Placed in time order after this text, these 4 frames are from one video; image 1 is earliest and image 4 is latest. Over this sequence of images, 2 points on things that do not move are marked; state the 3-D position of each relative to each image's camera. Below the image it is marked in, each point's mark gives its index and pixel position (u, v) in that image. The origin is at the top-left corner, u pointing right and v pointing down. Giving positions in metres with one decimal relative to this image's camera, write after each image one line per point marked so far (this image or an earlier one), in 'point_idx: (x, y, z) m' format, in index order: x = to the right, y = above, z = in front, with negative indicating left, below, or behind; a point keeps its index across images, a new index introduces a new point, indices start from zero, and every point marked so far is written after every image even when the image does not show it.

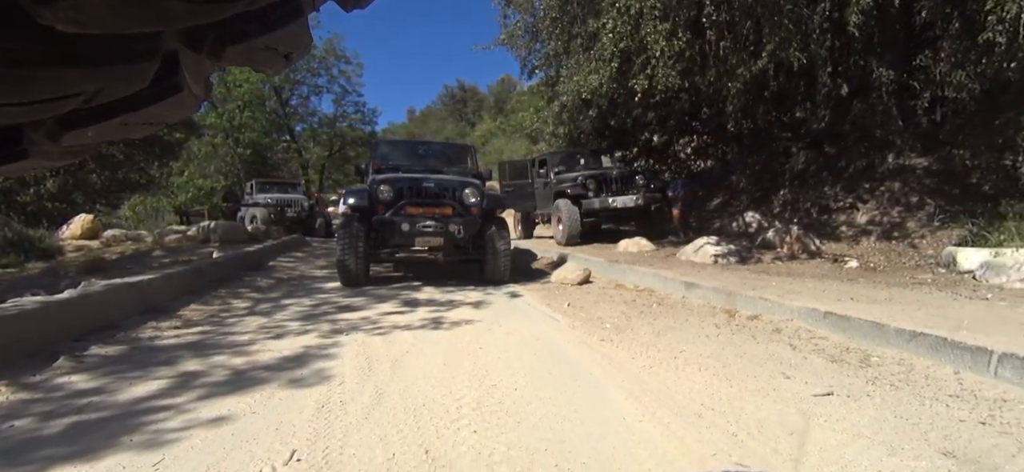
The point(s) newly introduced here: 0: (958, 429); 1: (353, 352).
0: (+2.3, -1.0, +2.6) m
1: (-1.4, -1.0, +4.5) m
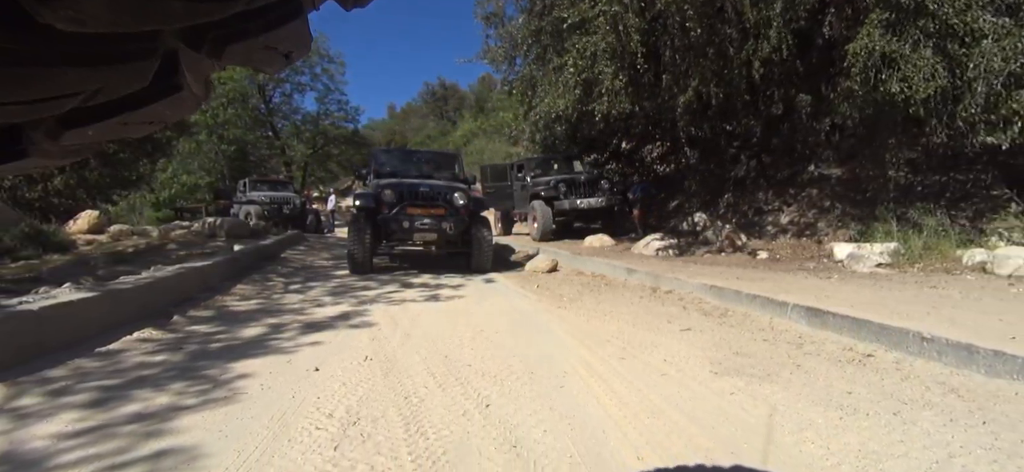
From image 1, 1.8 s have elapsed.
0: (+2.2, -0.9, +4.6) m
1: (-1.6, -1.0, +6.3) m
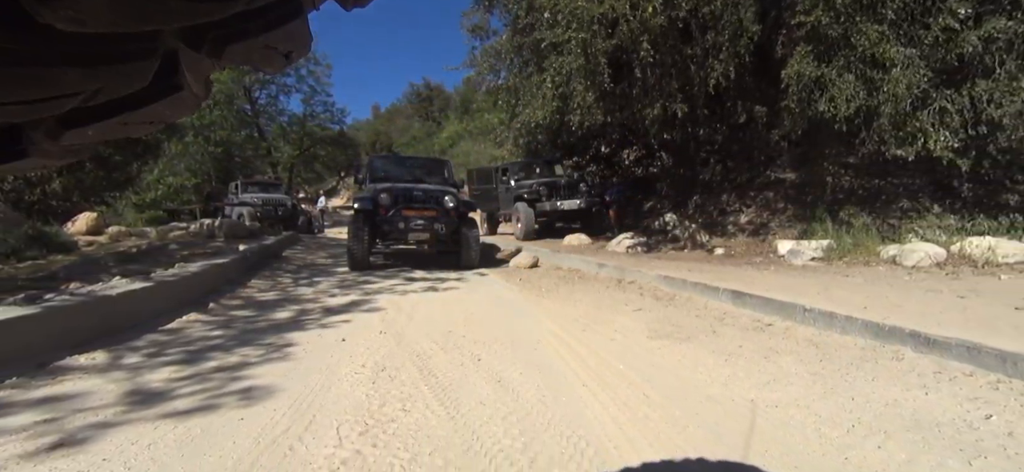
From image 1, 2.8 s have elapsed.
0: (+2.0, -0.9, +5.8) m
1: (-1.8, -1.0, +7.4) m
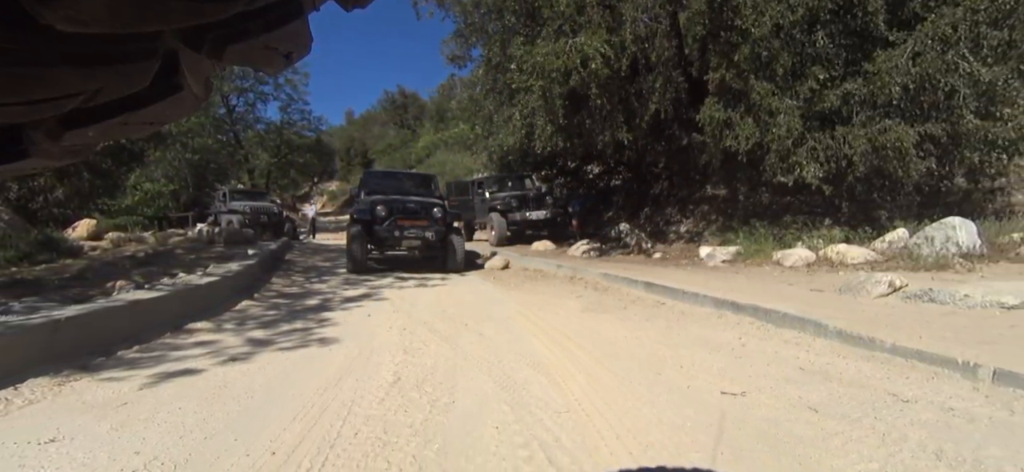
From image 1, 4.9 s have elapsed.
0: (+1.6, -1.0, +8.3) m
1: (-2.3, -1.1, +9.6) m
